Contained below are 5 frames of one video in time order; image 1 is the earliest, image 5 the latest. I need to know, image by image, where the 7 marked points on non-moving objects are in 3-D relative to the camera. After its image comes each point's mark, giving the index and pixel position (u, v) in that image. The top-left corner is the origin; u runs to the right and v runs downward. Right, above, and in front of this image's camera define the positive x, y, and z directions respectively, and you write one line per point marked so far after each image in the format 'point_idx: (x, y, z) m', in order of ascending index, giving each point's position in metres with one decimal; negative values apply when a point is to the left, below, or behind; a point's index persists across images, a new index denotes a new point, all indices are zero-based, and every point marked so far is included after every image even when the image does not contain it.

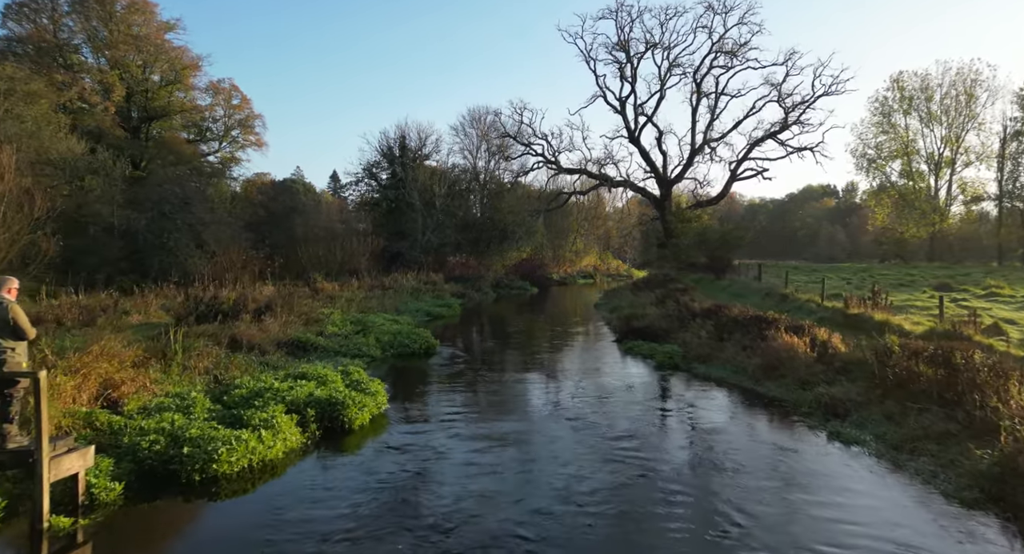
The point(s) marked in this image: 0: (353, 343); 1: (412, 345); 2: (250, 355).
0: (-4.0, -1.7, +15.9) m
1: (-2.6, -1.8, +16.6) m
2: (-5.6, -1.7, +13.4) m
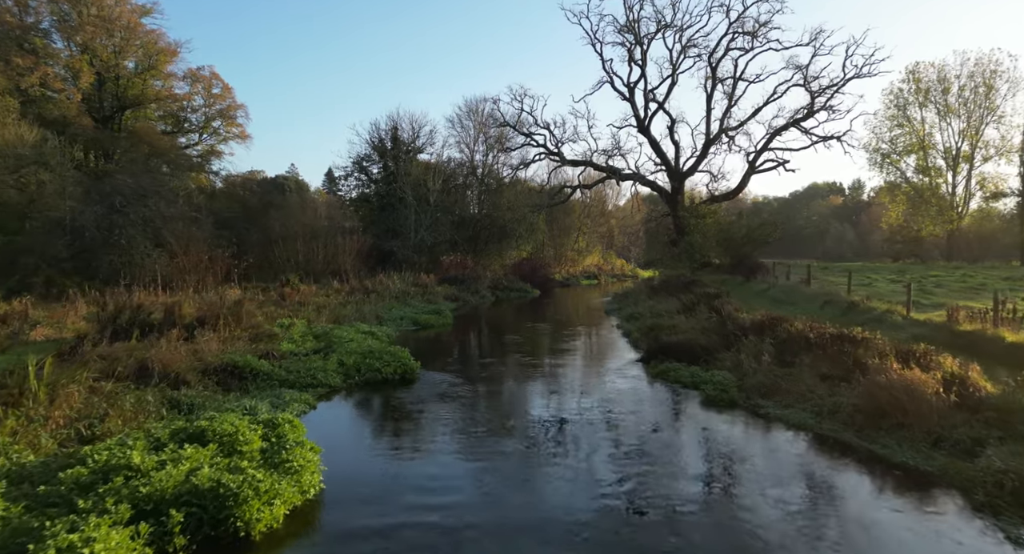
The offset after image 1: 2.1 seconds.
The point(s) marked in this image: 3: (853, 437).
0: (-4.0, -1.8, +12.3) m
1: (-2.6, -1.9, +13.0) m
2: (-5.6, -1.8, +9.8) m
3: (+4.6, -2.2, +8.7) m
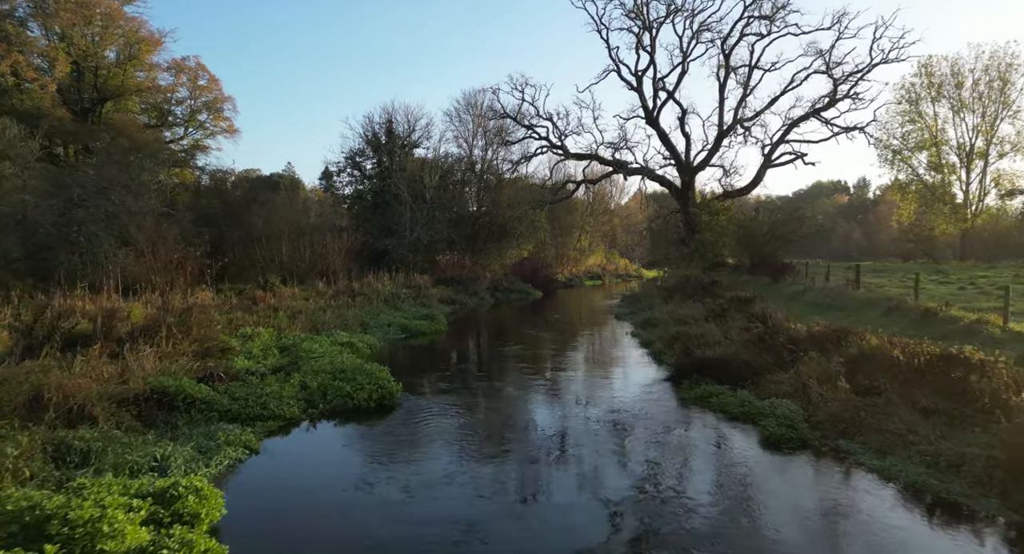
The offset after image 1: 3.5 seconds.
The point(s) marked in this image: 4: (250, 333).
0: (-3.9, -1.8, +9.8) m
1: (-2.6, -1.9, +10.5) m
2: (-5.5, -1.8, +7.3) m
3: (+4.7, -2.3, +6.2) m
4: (-6.1, -1.3, +14.7) m
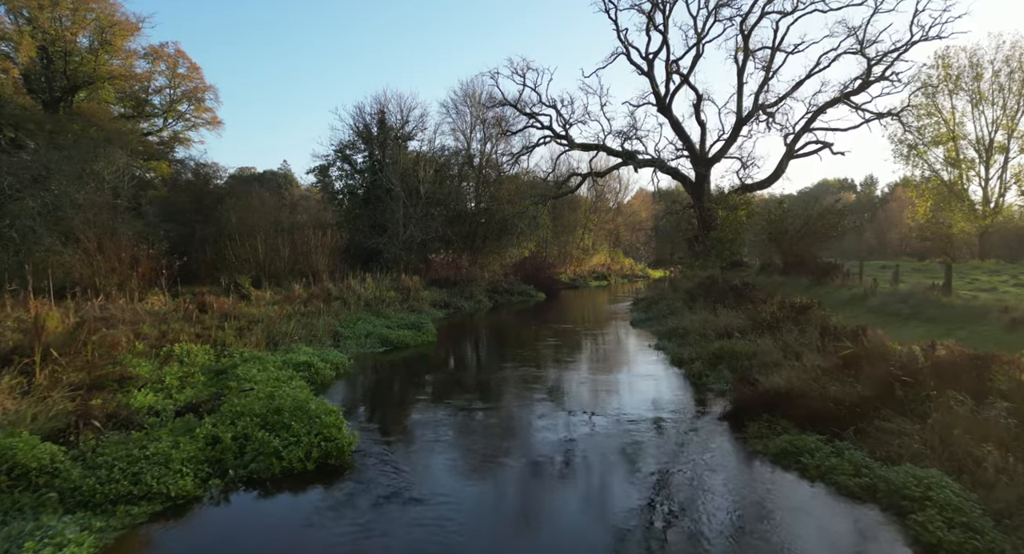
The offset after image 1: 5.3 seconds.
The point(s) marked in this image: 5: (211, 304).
0: (-3.9, -1.9, +6.6) m
1: (-2.6, -2.0, +7.3) m
2: (-5.5, -1.9, +4.1) m
3: (+4.7, -2.3, +3.0) m
4: (-6.1, -1.3, +11.5) m
5: (-8.8, -0.8, +18.0) m
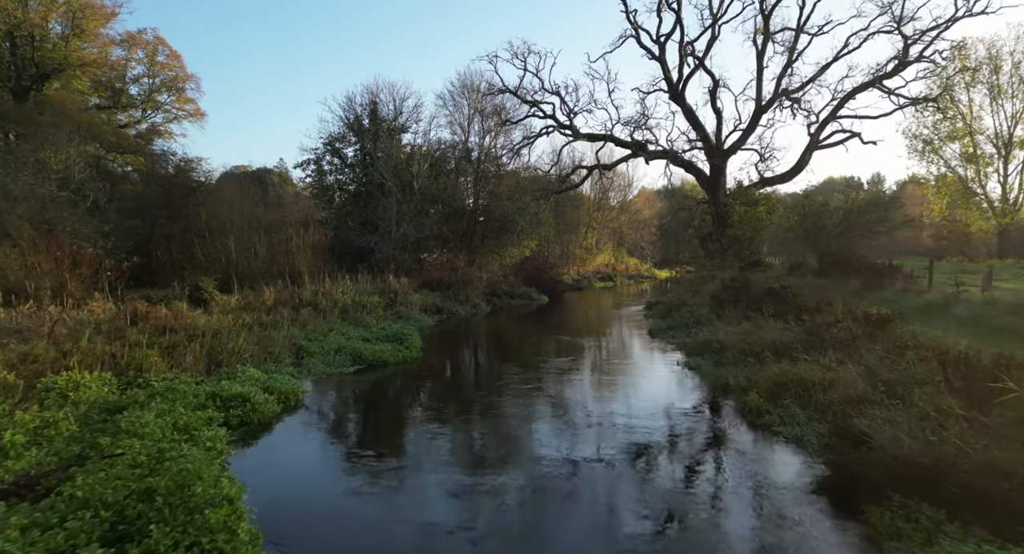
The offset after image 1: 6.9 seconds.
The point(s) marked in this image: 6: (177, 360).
0: (-3.9, -2.0, +3.7) m
1: (-2.6, -2.1, +4.4) m
2: (-5.5, -2.0, +1.2) m
3: (+4.7, -2.4, +0.1) m
4: (-6.1, -1.4, +8.6) m
5: (-8.8, -0.9, +15.1) m
6: (-6.0, -1.4, +11.0) m
